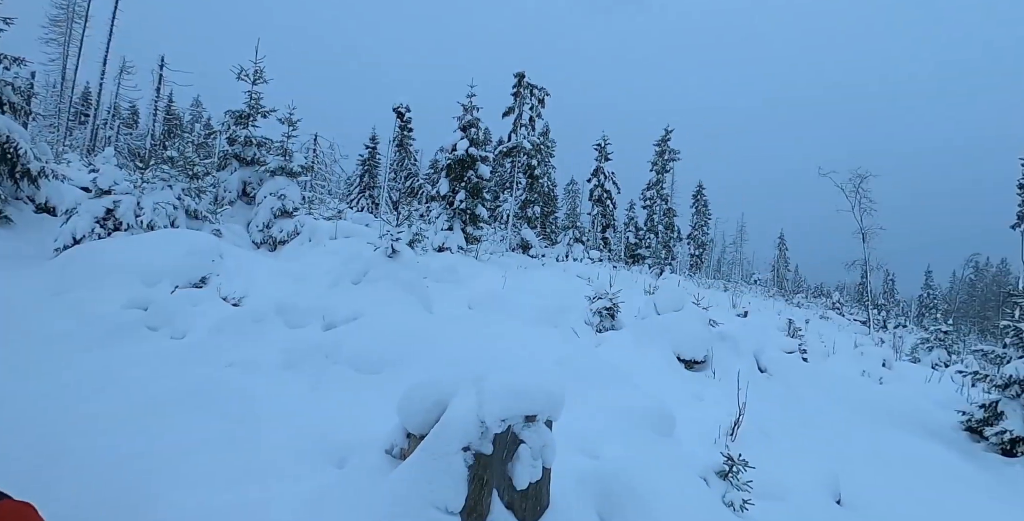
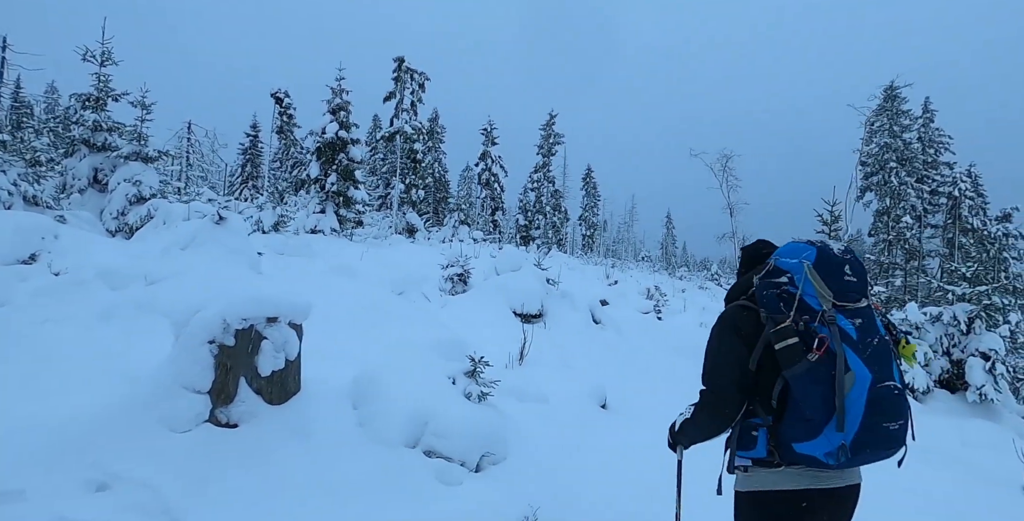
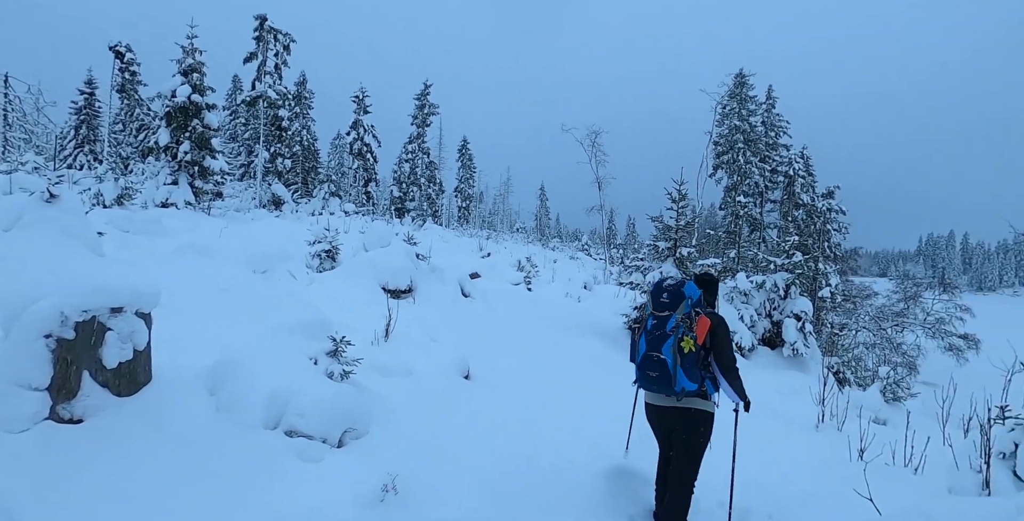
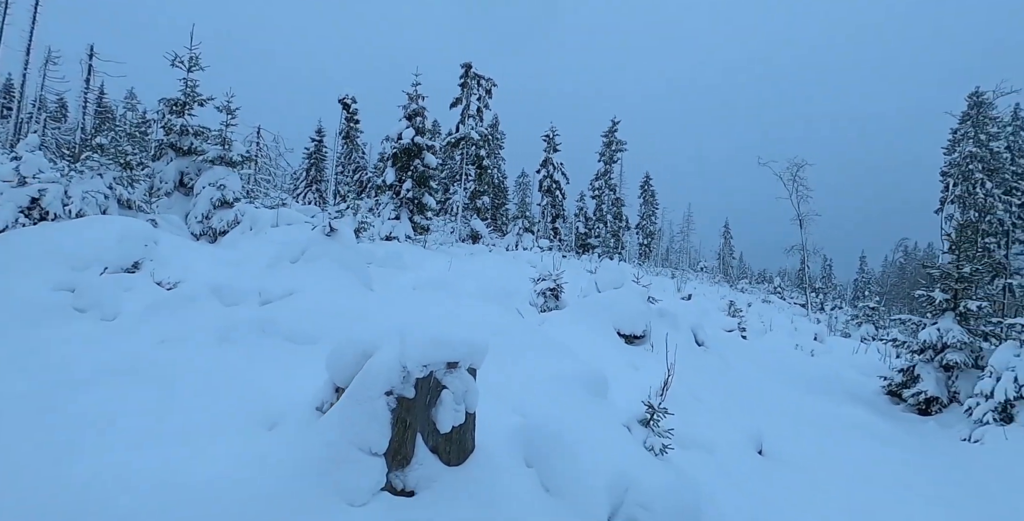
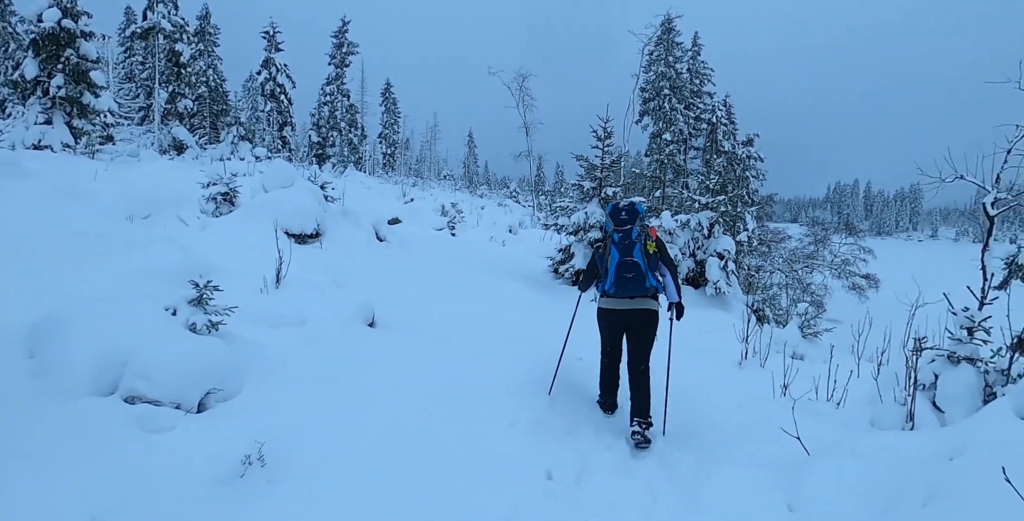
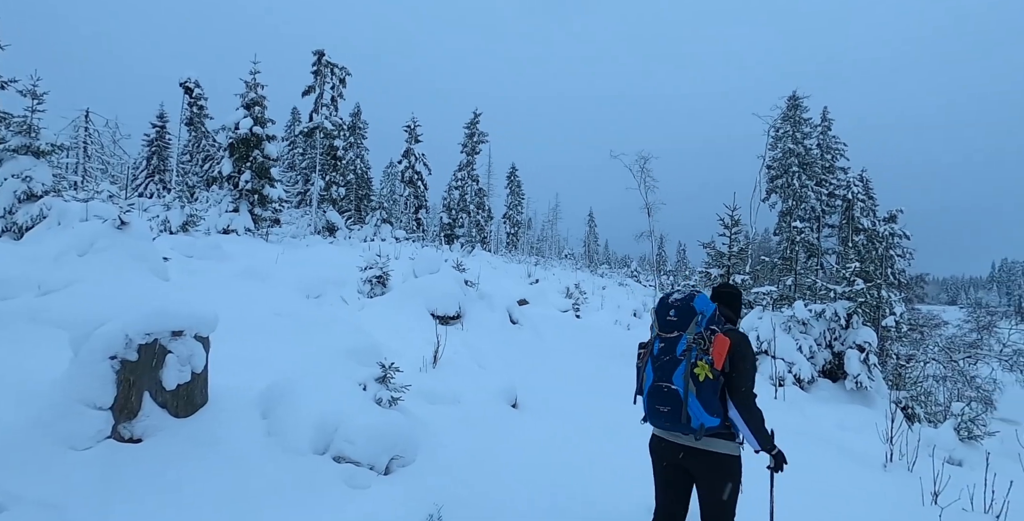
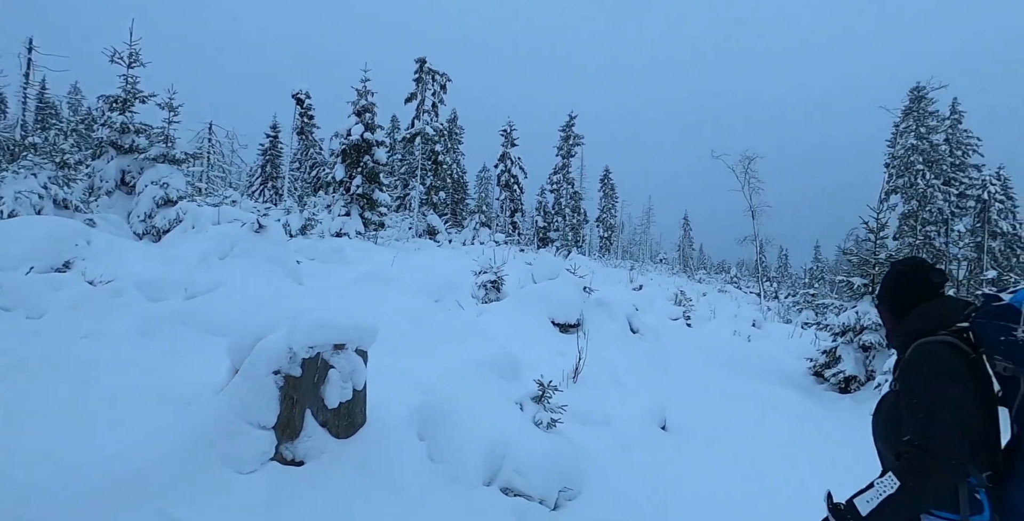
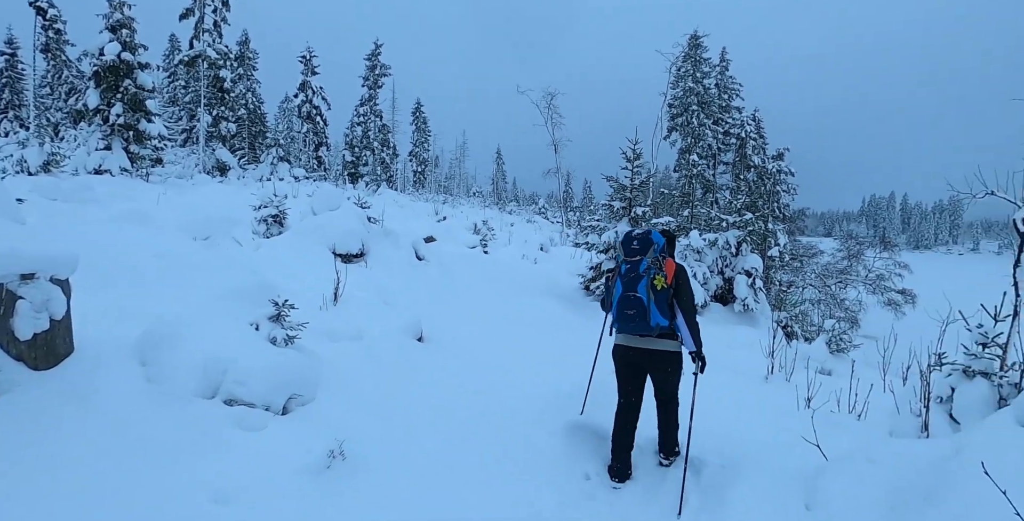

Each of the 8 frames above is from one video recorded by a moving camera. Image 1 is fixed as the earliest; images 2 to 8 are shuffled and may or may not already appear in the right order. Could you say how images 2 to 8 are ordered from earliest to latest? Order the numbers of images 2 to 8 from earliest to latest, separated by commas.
4, 7, 2, 6, 3, 8, 5
